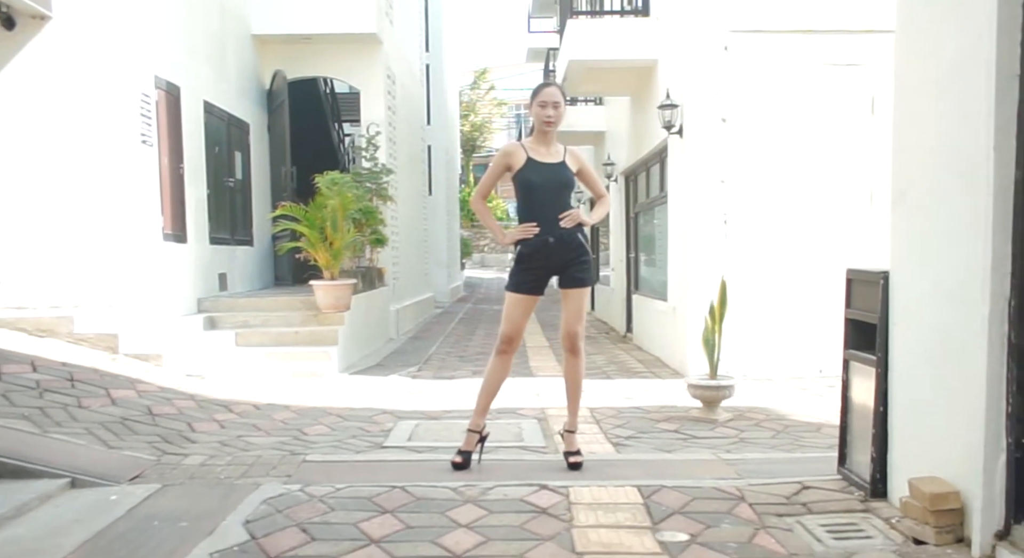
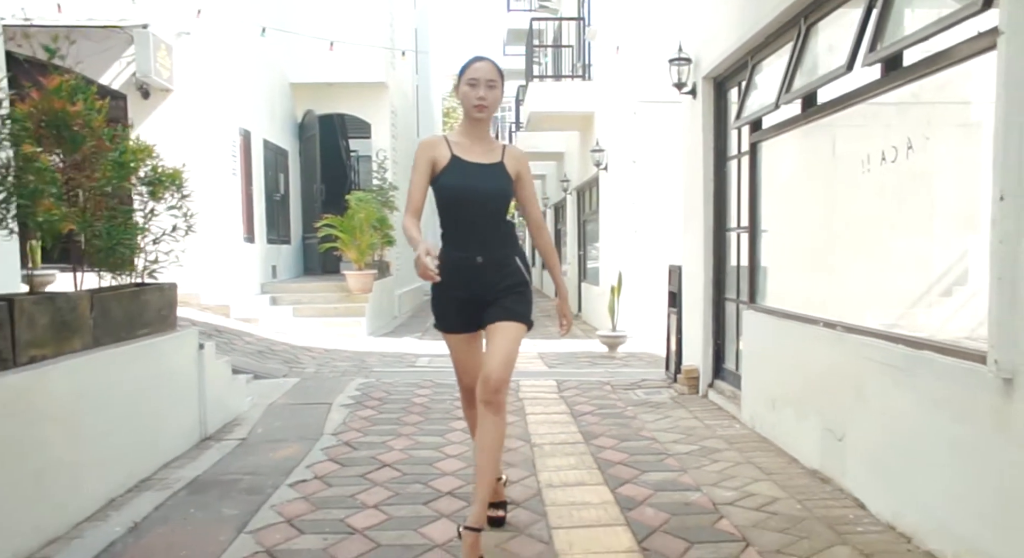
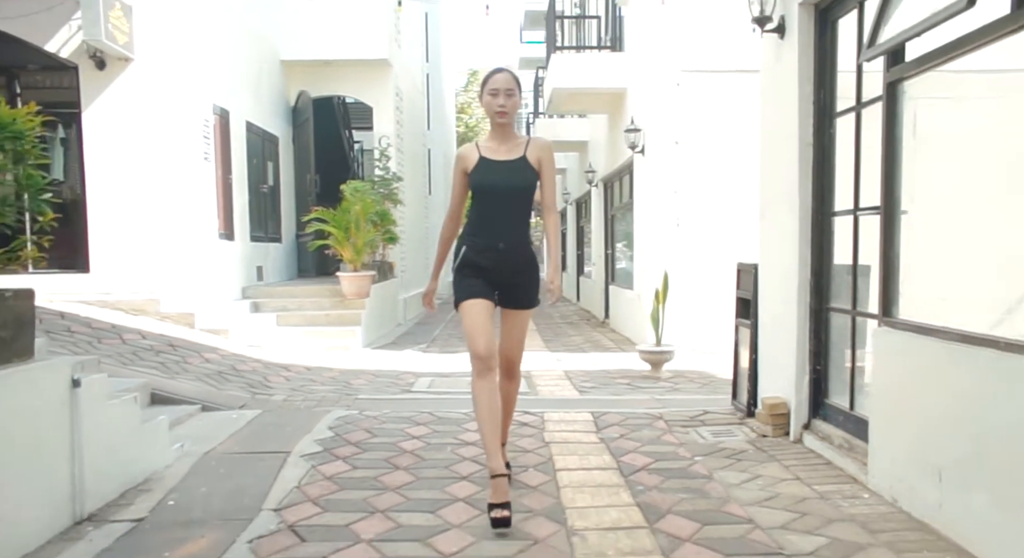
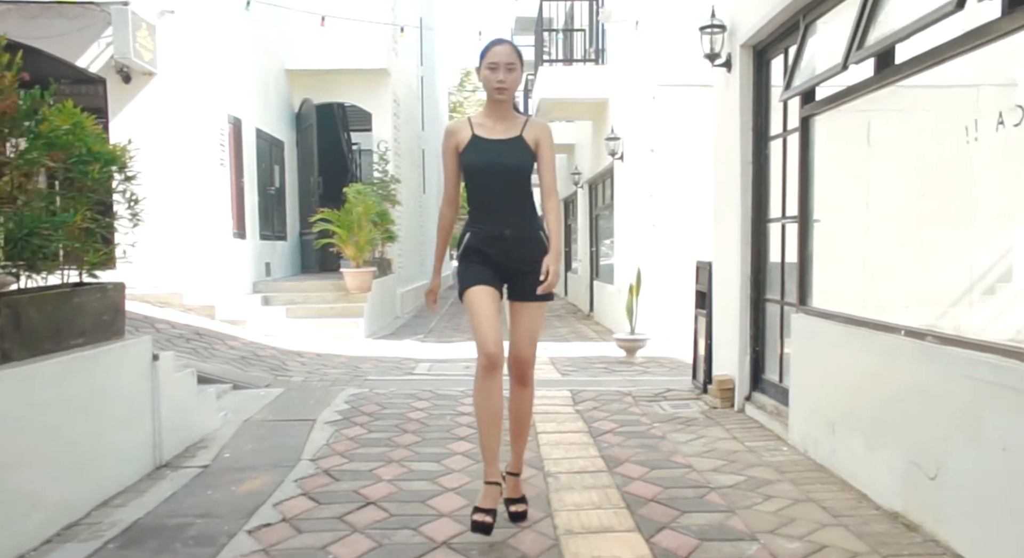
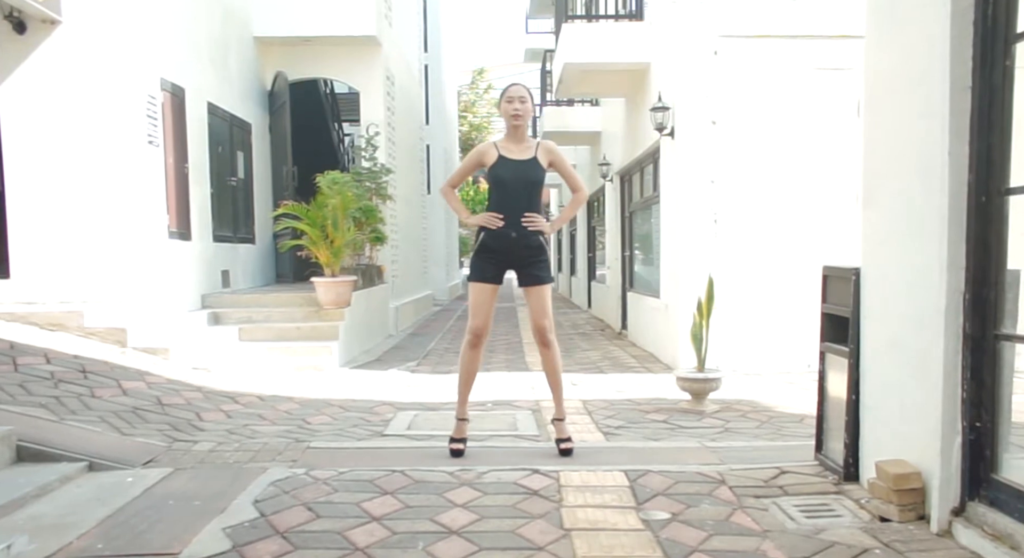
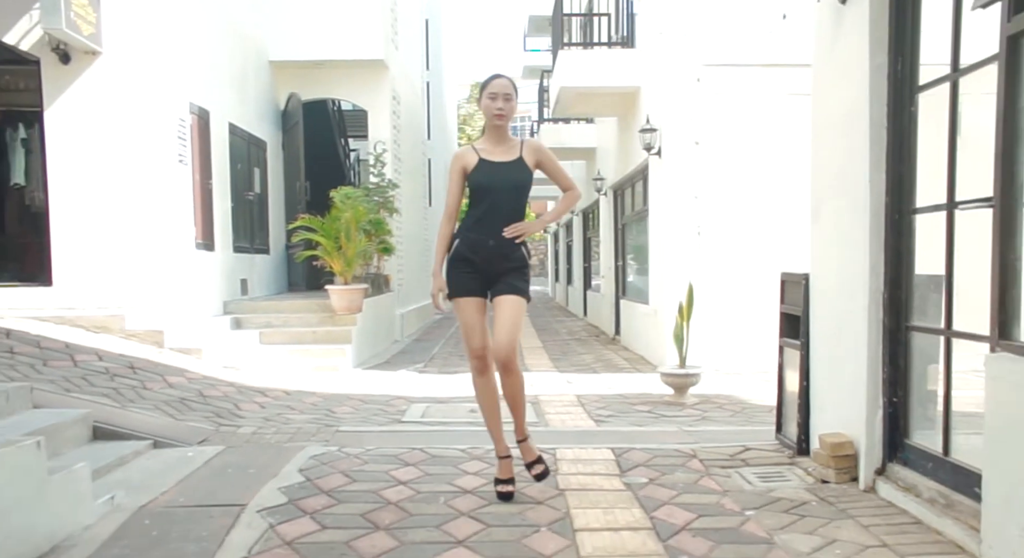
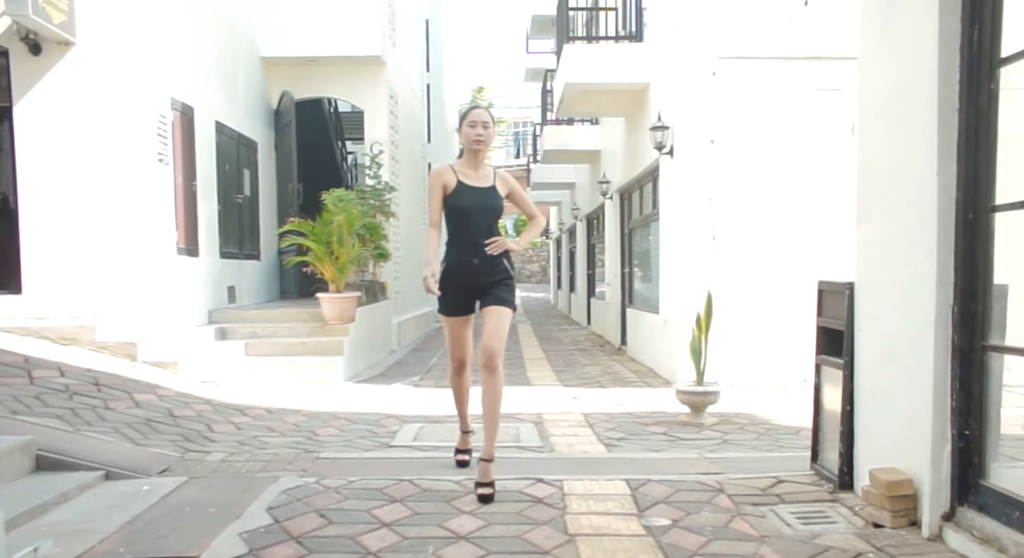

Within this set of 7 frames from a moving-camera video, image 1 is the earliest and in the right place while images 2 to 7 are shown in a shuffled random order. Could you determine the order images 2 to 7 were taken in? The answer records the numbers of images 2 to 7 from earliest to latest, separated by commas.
5, 7, 6, 3, 4, 2
